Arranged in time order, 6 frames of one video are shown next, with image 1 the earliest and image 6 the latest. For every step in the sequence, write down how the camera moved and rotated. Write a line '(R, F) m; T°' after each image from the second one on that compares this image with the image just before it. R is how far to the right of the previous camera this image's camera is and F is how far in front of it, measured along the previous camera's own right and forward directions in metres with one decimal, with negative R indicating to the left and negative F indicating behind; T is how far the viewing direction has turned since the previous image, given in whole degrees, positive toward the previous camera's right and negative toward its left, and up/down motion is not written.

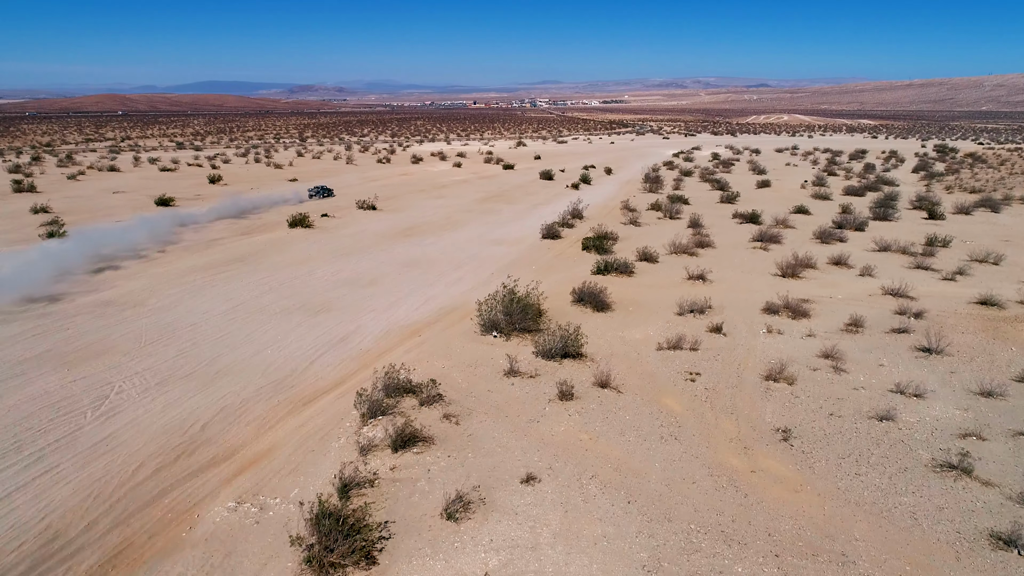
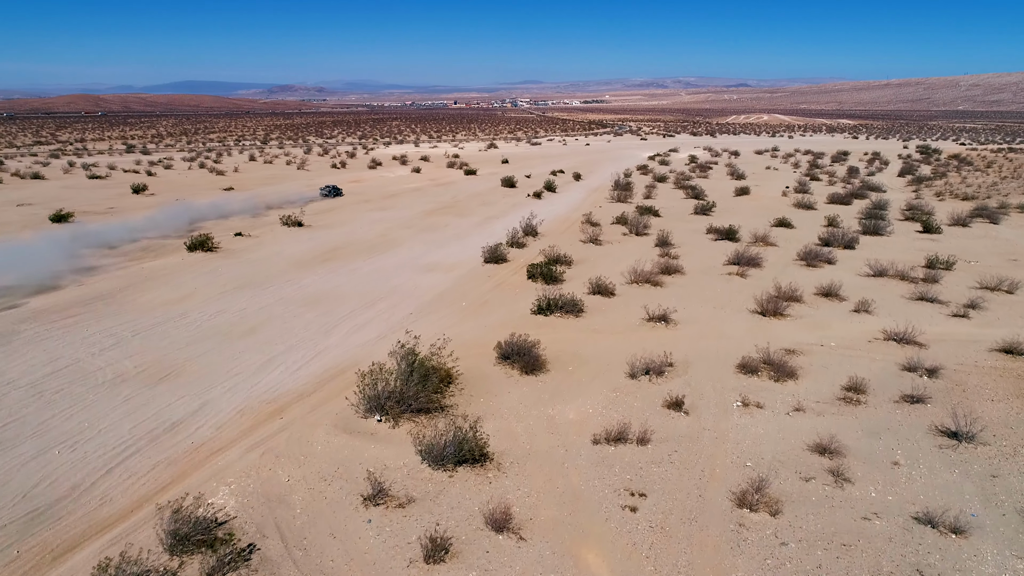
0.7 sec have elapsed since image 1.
(+0.8, +2.1) m; +1°
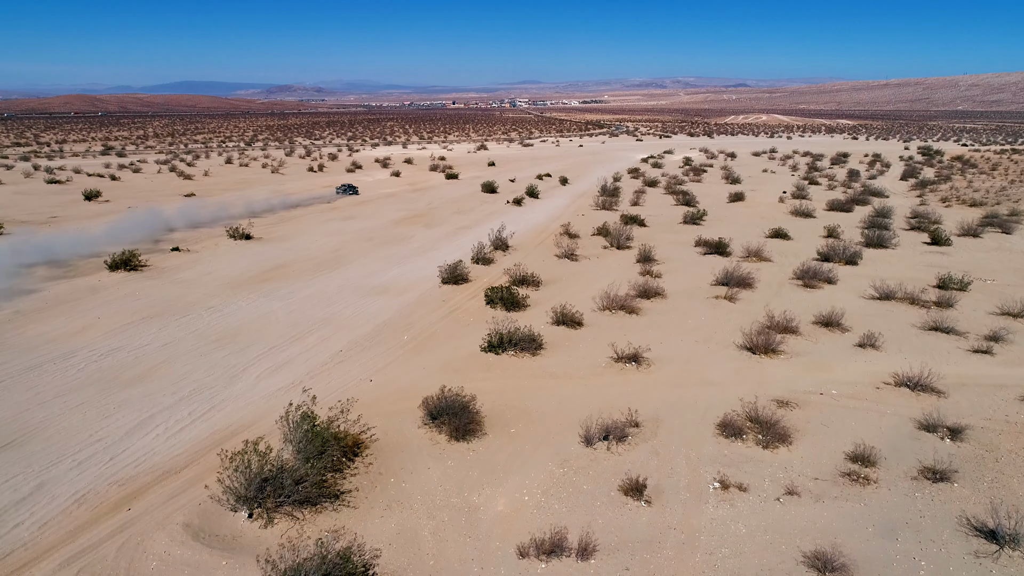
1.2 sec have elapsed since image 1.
(+0.6, +1.4) m; 0°
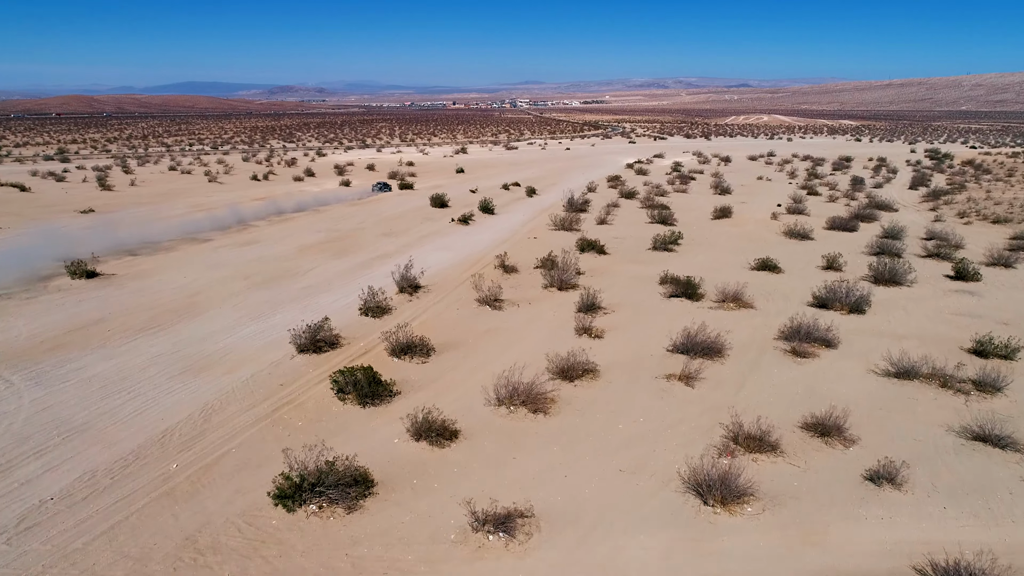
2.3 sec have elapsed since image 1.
(+1.3, +3.0) m; 0°
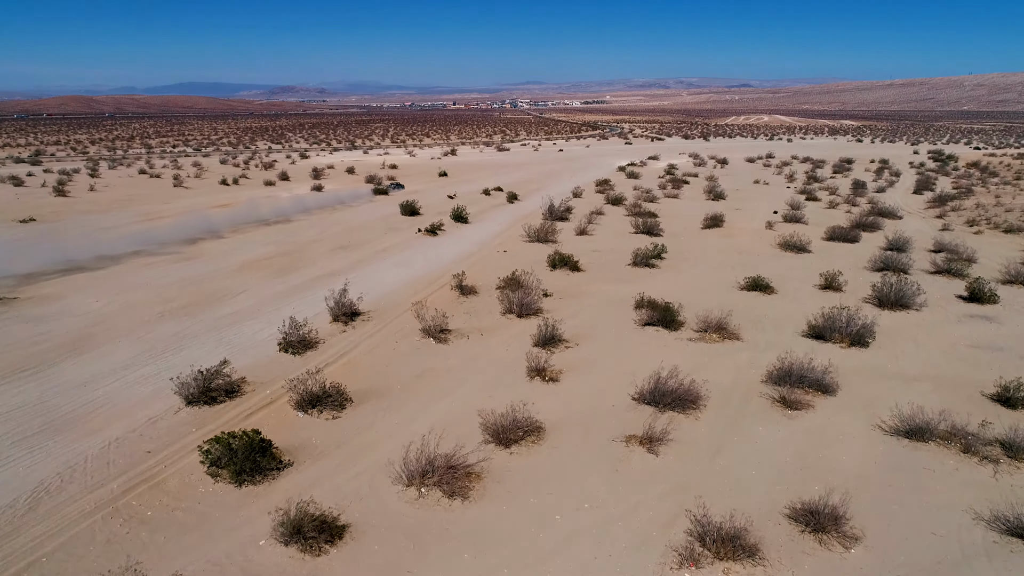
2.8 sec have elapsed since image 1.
(+0.6, +1.4) m; 0°
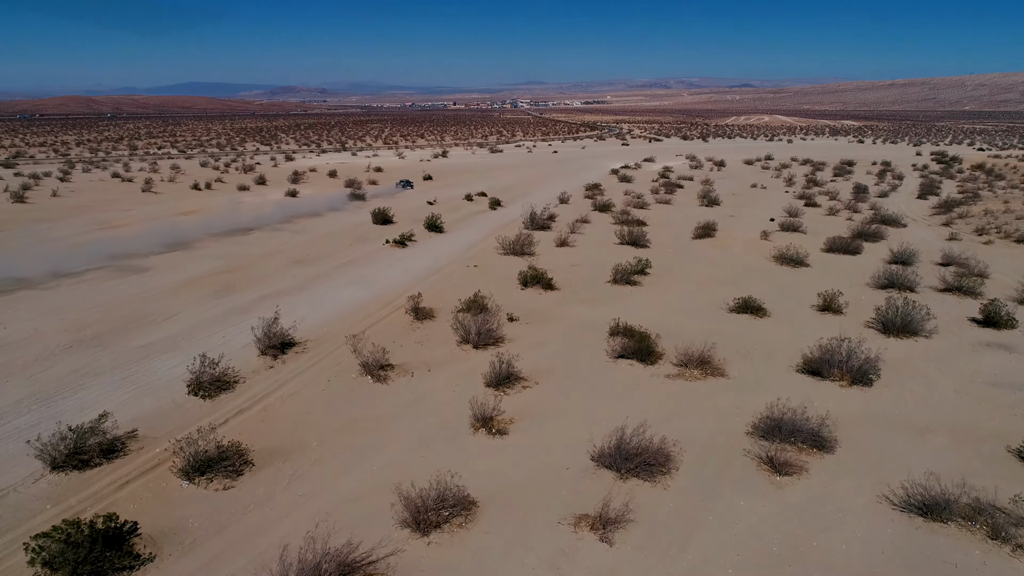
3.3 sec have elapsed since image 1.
(+0.5, +1.2) m; 0°
